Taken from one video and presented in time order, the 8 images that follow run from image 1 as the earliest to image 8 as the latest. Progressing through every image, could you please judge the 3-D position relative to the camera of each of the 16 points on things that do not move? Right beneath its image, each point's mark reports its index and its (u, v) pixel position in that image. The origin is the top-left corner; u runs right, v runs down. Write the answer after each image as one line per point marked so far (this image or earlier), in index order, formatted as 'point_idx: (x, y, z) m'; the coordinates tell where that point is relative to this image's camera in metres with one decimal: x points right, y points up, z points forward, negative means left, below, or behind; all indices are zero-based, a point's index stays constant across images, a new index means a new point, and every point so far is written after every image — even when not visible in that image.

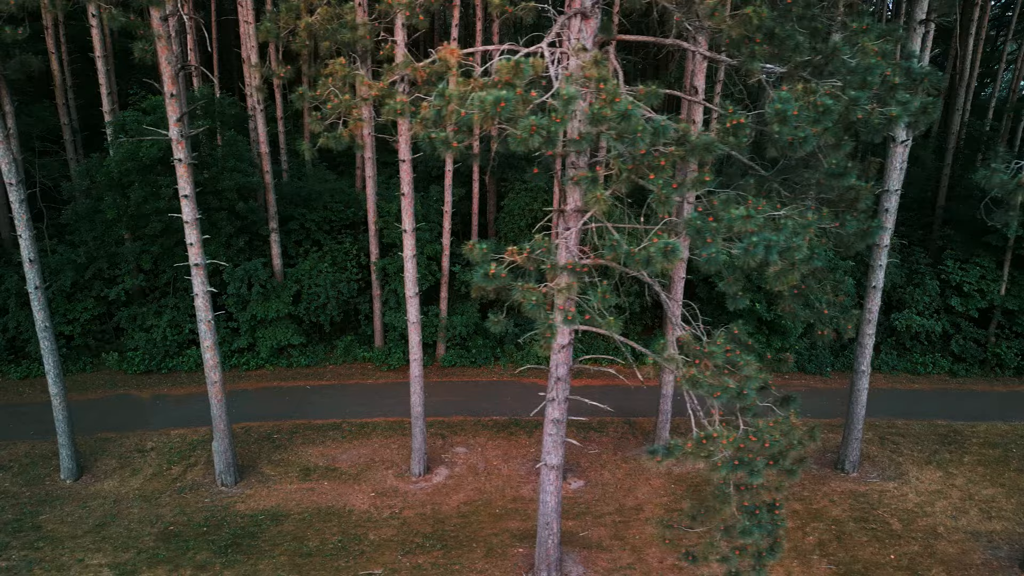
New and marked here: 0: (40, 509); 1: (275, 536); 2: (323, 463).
0: (-15.0, -7.0, +11.1) m
1: (-7.2, -7.5, +10.6) m
2: (-6.8, -6.3, +12.5) m
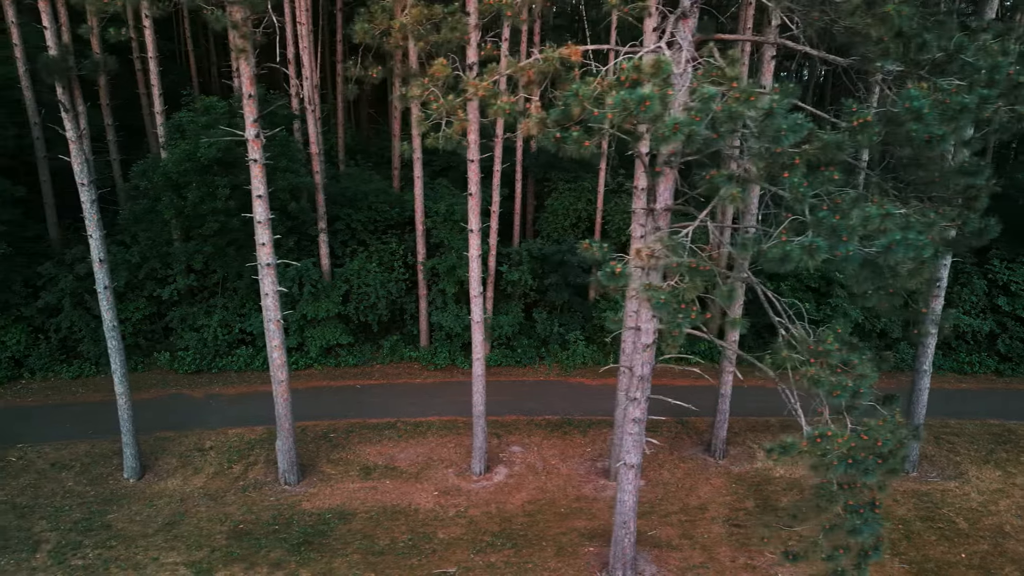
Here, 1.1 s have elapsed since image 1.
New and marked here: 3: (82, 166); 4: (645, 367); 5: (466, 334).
0: (-12.9, -7.0, +11.2) m
1: (-5.1, -7.5, +10.6) m
2: (-4.7, -6.3, +12.6) m
3: (-12.7, +3.6, +10.3) m
4: (+3.2, -2.0, +8.7) m
5: (-2.0, -2.2, +16.3) m
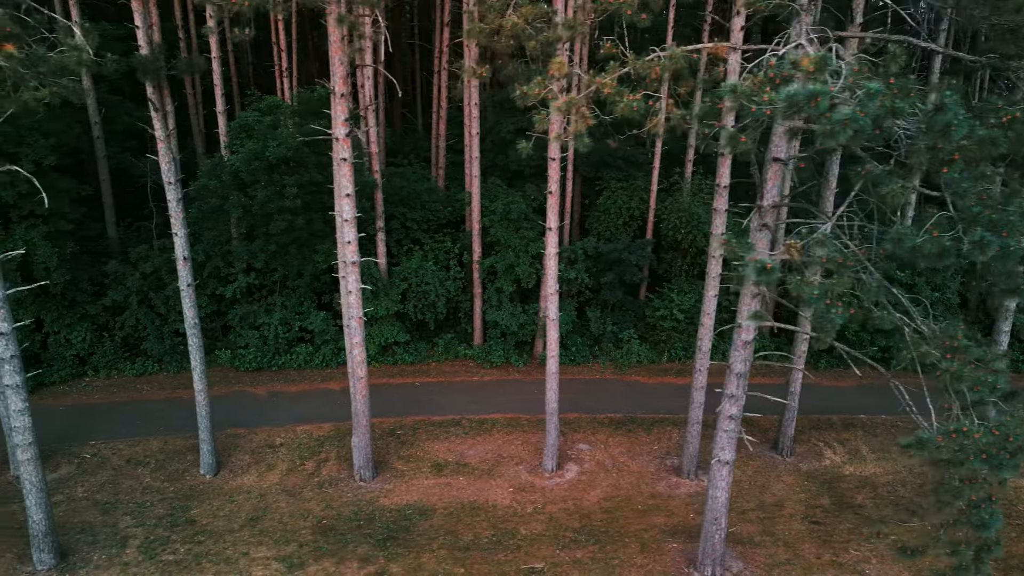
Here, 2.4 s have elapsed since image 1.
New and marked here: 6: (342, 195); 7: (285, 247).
0: (-10.4, -7.0, +11.3) m
1: (-2.6, -7.4, +10.7) m
2: (-2.2, -6.2, +12.6) m
3: (-10.2, +3.7, +10.4) m
4: (+5.7, -1.9, +8.7) m
5: (+0.5, -2.1, +16.3) m
6: (-4.9, +2.7, +10.0) m
7: (-9.5, +1.7, +14.8) m
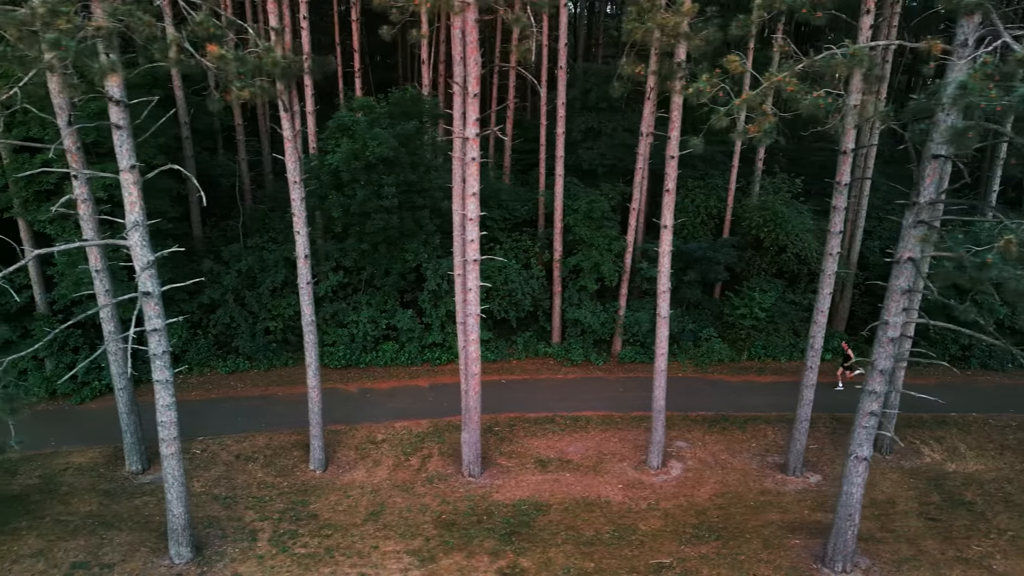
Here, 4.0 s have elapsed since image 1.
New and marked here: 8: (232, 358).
0: (-6.7, -6.9, +11.4) m
1: (+1.1, -7.3, +10.8) m
2: (+1.5, -6.1, +12.7) m
3: (-6.5, +3.8, +10.6) m
4: (+9.4, -1.8, +8.8) m
5: (+4.2, -2.0, +16.4) m
6: (-1.2, +2.7, +10.1) m
7: (-5.8, +1.8, +14.9) m
8: (-12.3, -3.0, +15.3) m
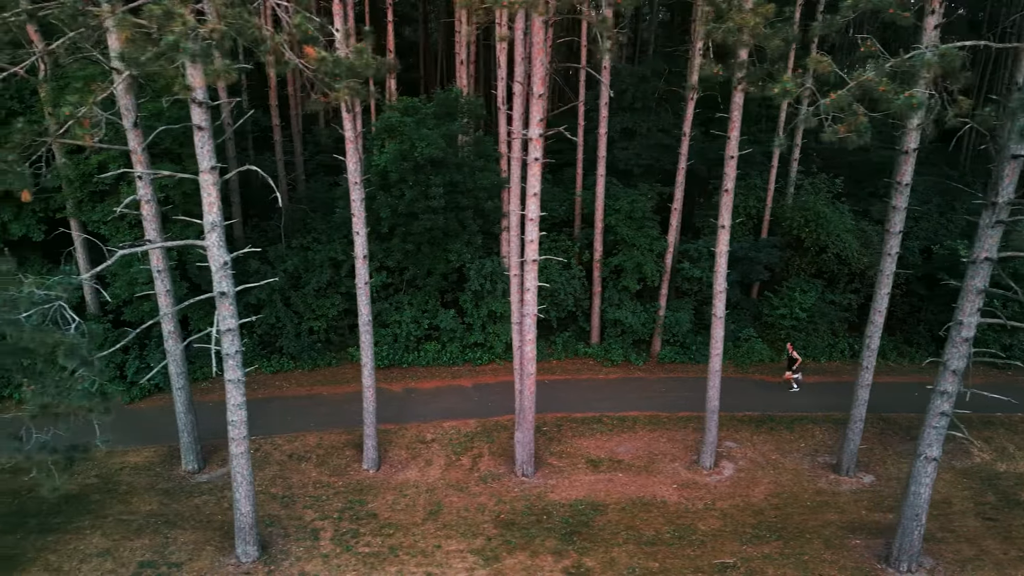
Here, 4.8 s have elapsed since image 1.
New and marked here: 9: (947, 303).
0: (-4.9, -6.9, +11.5) m
1: (+2.9, -7.3, +10.8) m
2: (+3.4, -6.1, +12.8) m
3: (-4.7, +3.8, +10.6) m
4: (+11.2, -1.8, +8.8) m
5: (+6.1, -2.0, +16.4) m
6: (+0.7, +2.7, +10.1) m
7: (-4.0, +1.8, +15.0) m
8: (-10.4, -3.0, +15.4) m
9: (+21.2, -0.7, +17.1) m
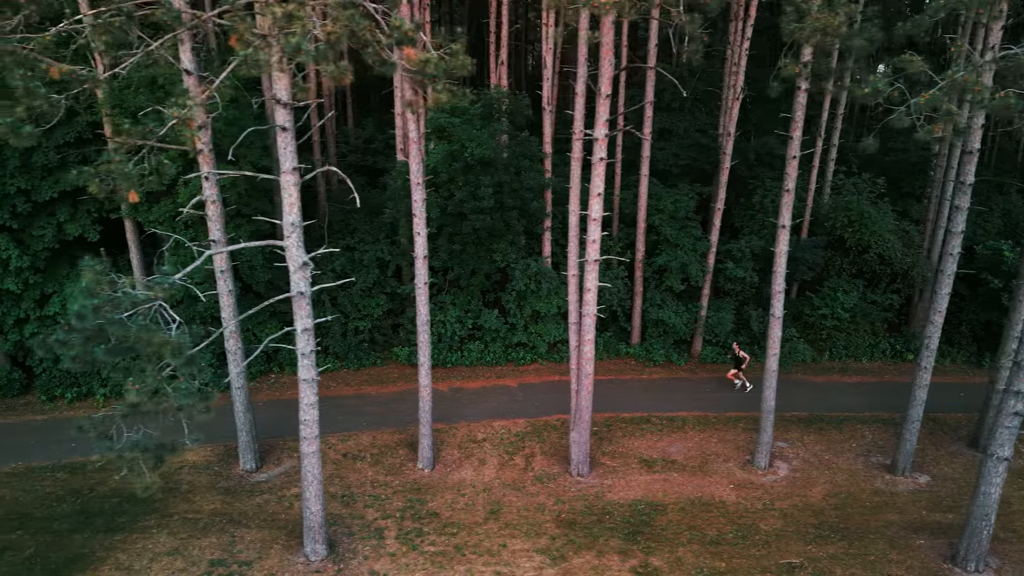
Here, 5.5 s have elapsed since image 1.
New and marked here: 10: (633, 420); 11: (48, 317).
0: (-2.9, -6.9, +11.5) m
1: (+4.9, -7.3, +10.8) m
2: (+5.3, -6.1, +12.8) m
3: (-2.8, +3.8, +10.7) m
4: (+13.1, -1.8, +8.8) m
5: (+8.0, -2.0, +16.4) m
6: (+2.6, +2.7, +10.1) m
7: (-2.0, +1.8, +15.0) m
8: (-8.5, -3.0, +15.4) m
9: (+23.1, -0.7, +17.0) m
10: (+4.8, -5.3, +13.9) m
11: (-17.2, -1.1, +13.0) m
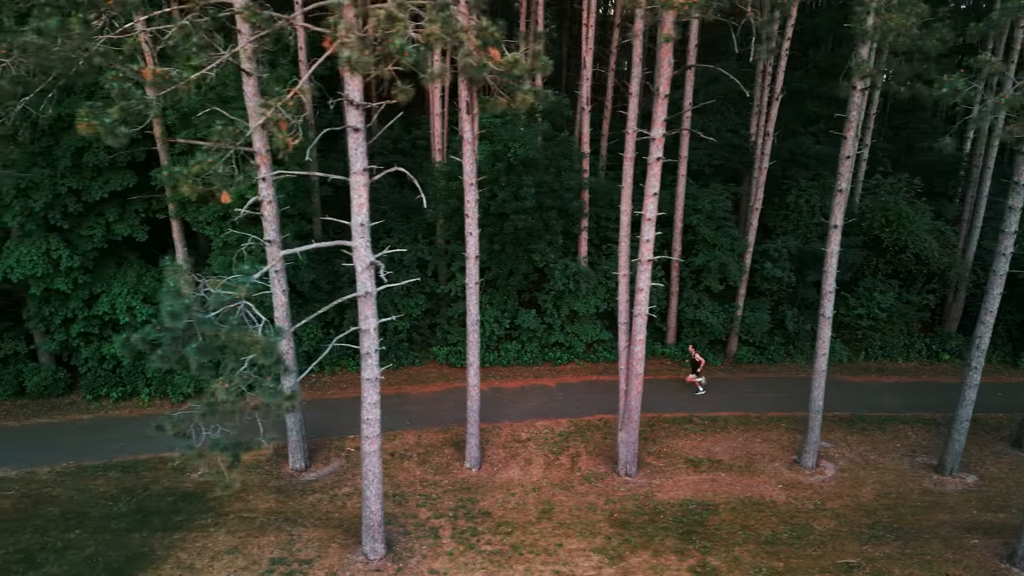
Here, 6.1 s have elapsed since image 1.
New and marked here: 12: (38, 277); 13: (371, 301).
0: (-1.3, -6.9, +11.5) m
1: (+6.5, -7.3, +10.8) m
2: (+7.0, -6.1, +12.8) m
3: (-1.1, +3.8, +10.7) m
4: (+14.8, -1.8, +8.8) m
5: (+9.7, -2.0, +16.4) m
6: (+4.2, +2.7, +10.2) m
7: (-0.4, +1.8, +15.0) m
8: (-6.8, -3.0, +15.5) m
9: (+24.8, -0.7, +17.0) m
10: (+6.4, -5.2, +13.9) m
11: (-15.6, -1.1, +13.1) m
12: (-16.4, +0.4, +12.1) m
13: (-3.6, -0.3, +8.9) m
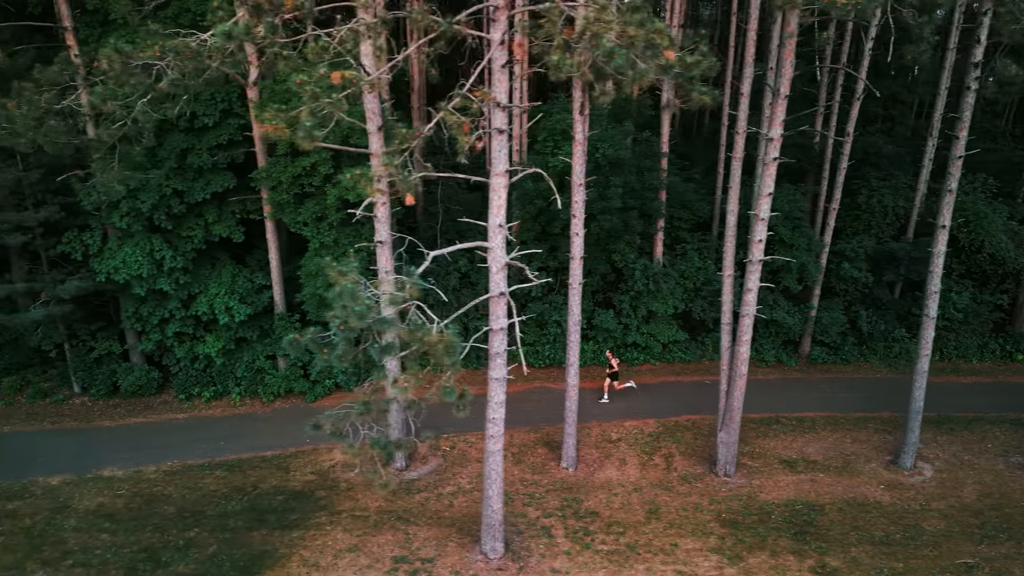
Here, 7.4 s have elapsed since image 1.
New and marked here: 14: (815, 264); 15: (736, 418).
0: (+2.1, -6.9, +11.6) m
1: (+9.9, -7.3, +10.8) m
2: (+10.4, -6.1, +12.8) m
3: (+2.3, +3.7, +10.7) m
4: (+18.2, -1.9, +8.7) m
5: (+13.1, -2.0, +16.4) m
6: (+7.6, +2.7, +10.2) m
7: (+3.1, +1.8, +15.1) m
8: (-3.4, -3.1, +15.5) m
9: (+28.3, -0.8, +16.9) m
10: (+9.8, -5.3, +13.9) m
11: (-12.2, -1.1, +13.2) m
12: (-12.9, +0.3, +12.2) m
13: (-0.2, -0.4, +8.9) m
14: (+13.4, +1.0, +15.6) m
15: (+7.6, -4.4, +11.8) m
